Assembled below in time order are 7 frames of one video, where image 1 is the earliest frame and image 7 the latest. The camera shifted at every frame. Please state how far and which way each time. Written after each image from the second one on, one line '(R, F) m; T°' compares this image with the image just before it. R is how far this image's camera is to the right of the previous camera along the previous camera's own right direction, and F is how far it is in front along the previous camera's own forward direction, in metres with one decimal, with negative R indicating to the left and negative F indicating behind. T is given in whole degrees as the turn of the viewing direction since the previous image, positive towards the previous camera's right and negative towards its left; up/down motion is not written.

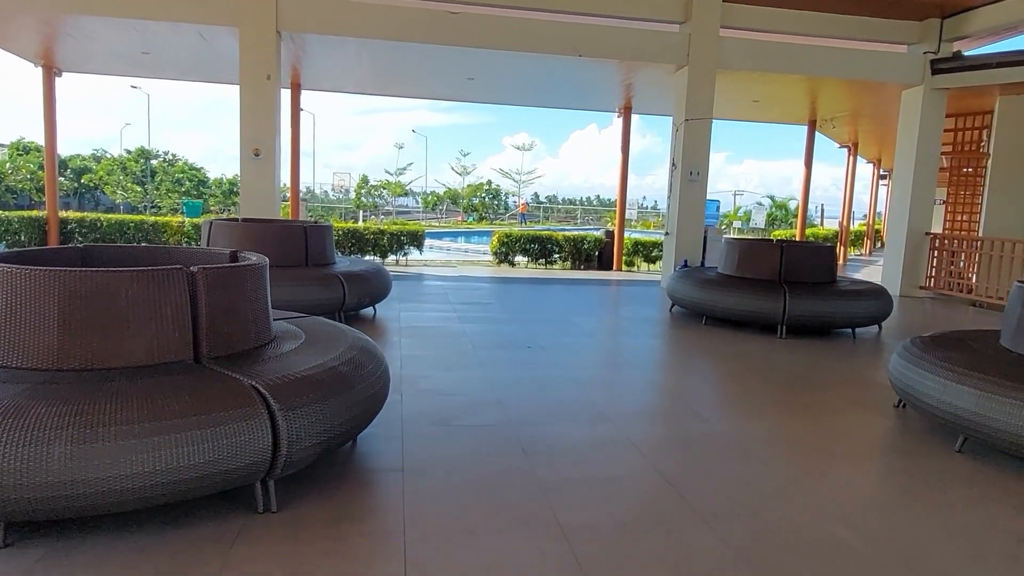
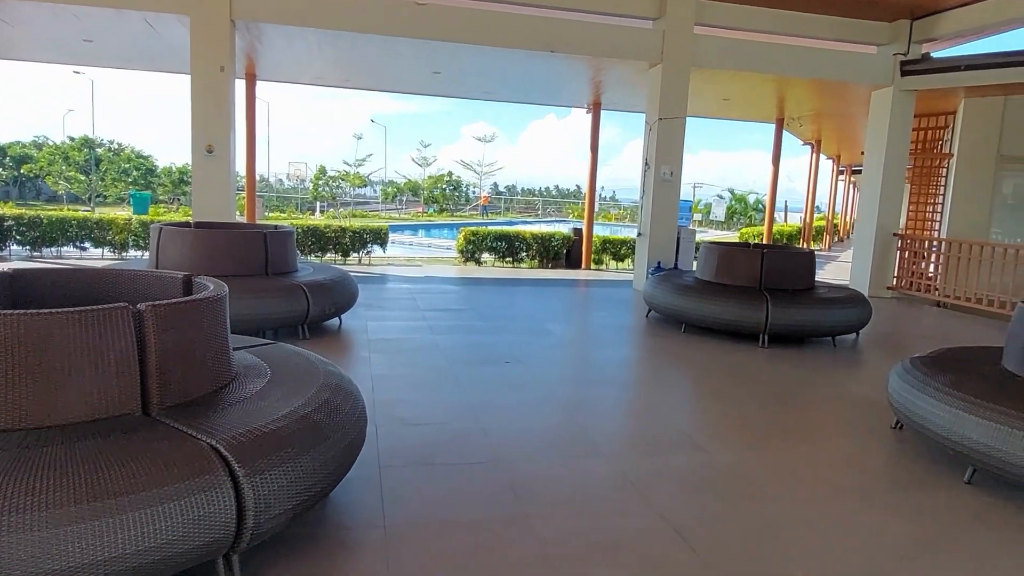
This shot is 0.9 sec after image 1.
(-0.1, +0.2) m; +3°
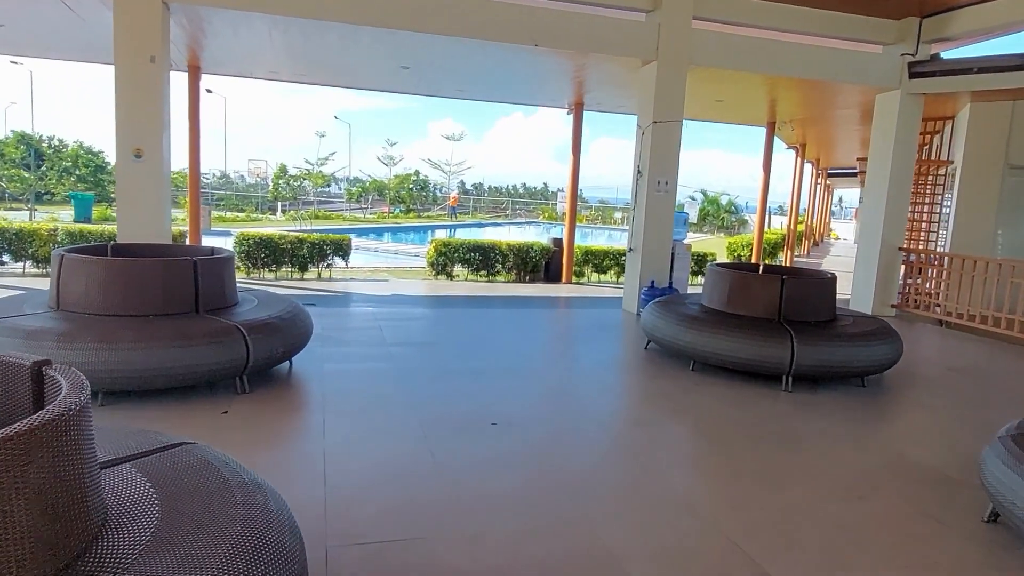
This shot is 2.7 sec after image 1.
(-0.1, +0.7) m; +3°
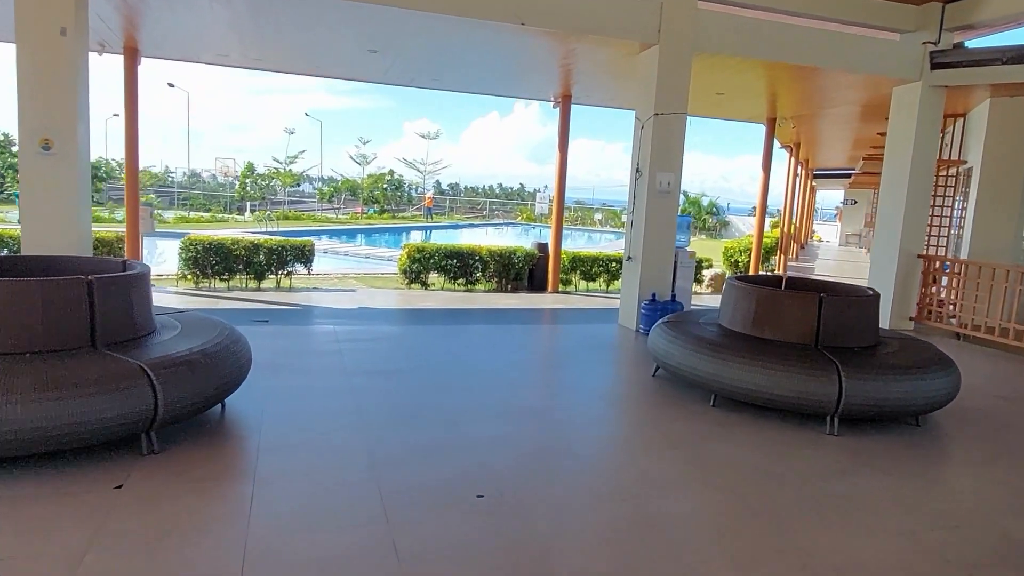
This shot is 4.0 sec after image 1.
(-0.1, +0.8) m; +2°
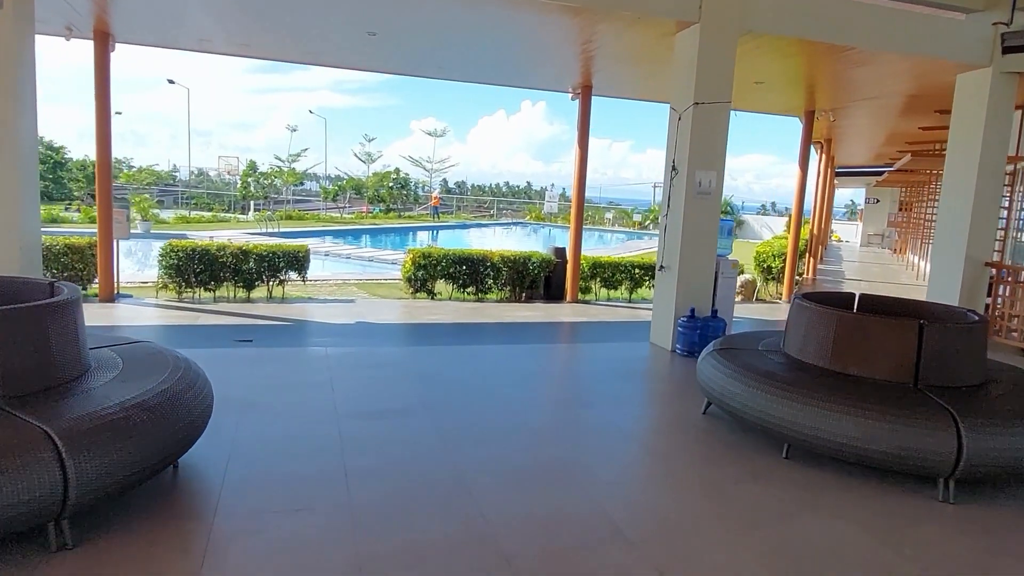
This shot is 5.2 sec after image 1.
(-0.1, +0.7) m; -1°
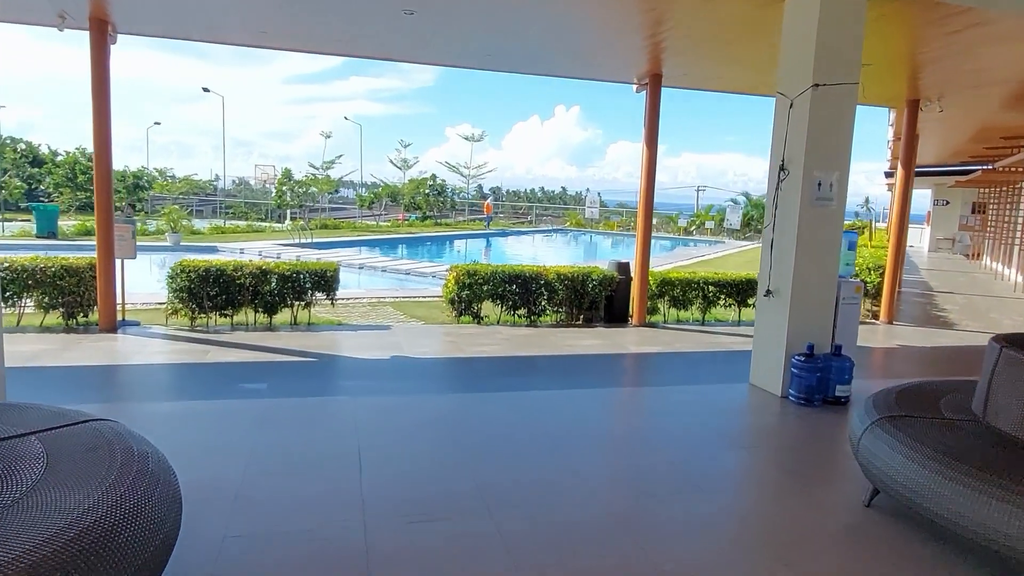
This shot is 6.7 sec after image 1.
(-0.2, +0.9) m; -3°
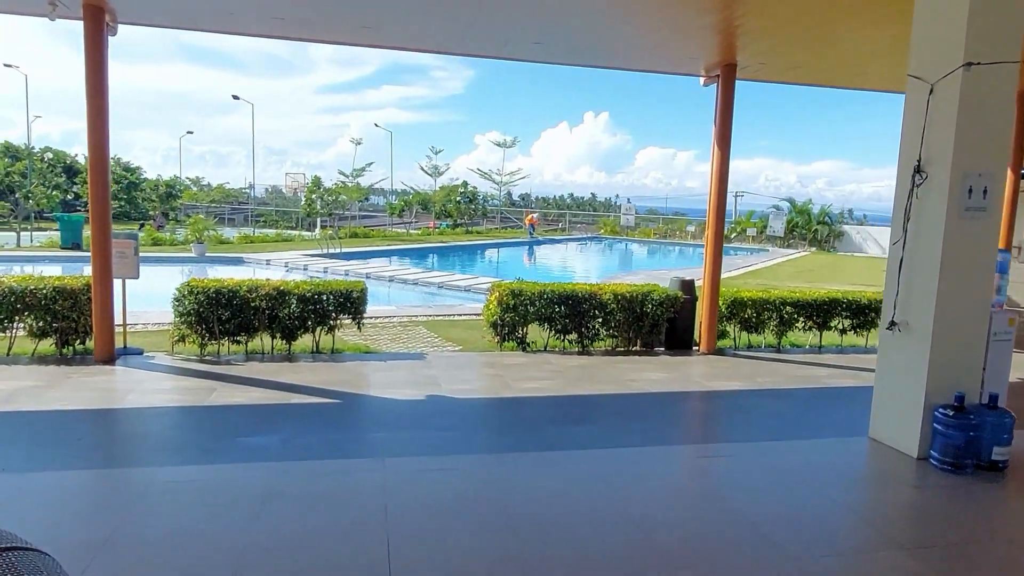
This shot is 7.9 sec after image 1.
(-0.2, +0.7) m; -2°
